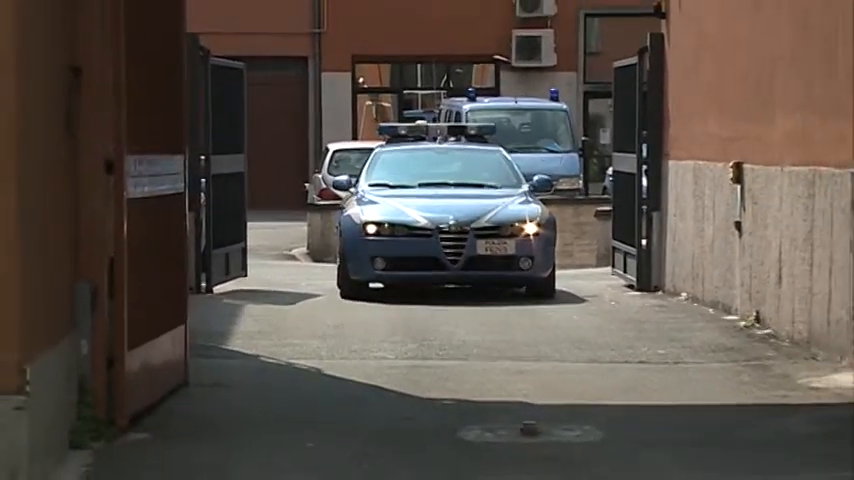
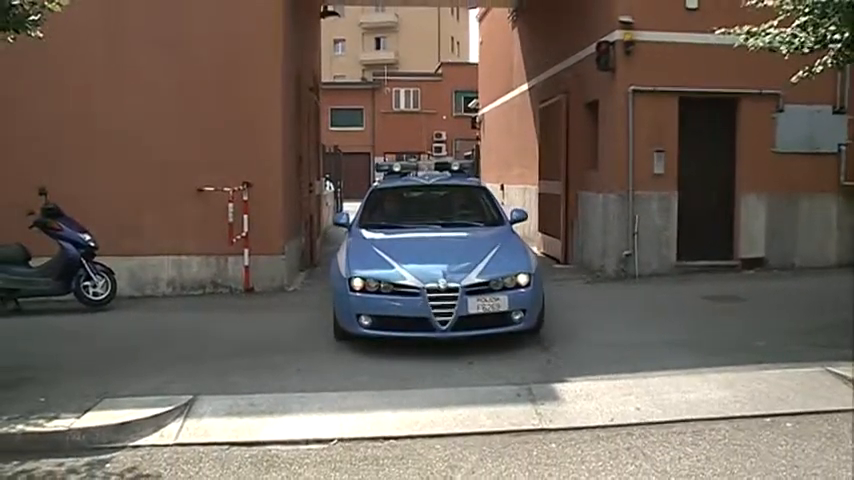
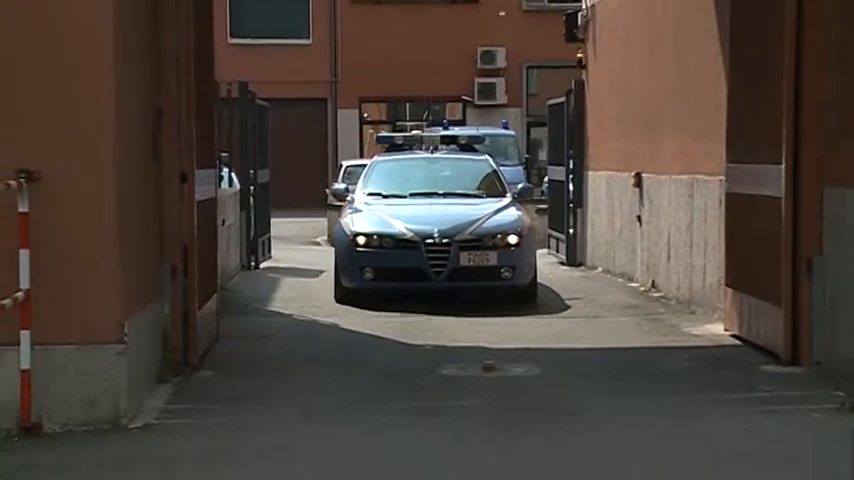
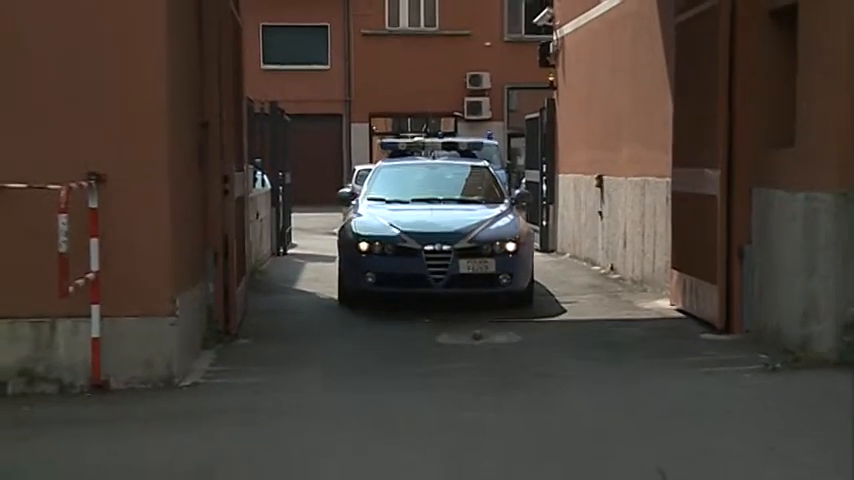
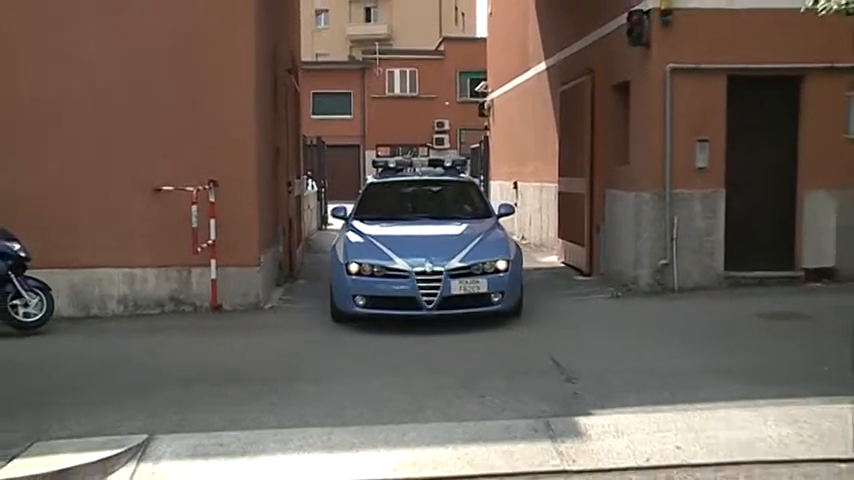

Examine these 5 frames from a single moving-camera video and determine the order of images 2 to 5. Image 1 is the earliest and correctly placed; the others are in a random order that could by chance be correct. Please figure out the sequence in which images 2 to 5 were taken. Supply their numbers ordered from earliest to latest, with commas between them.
3, 4, 5, 2
